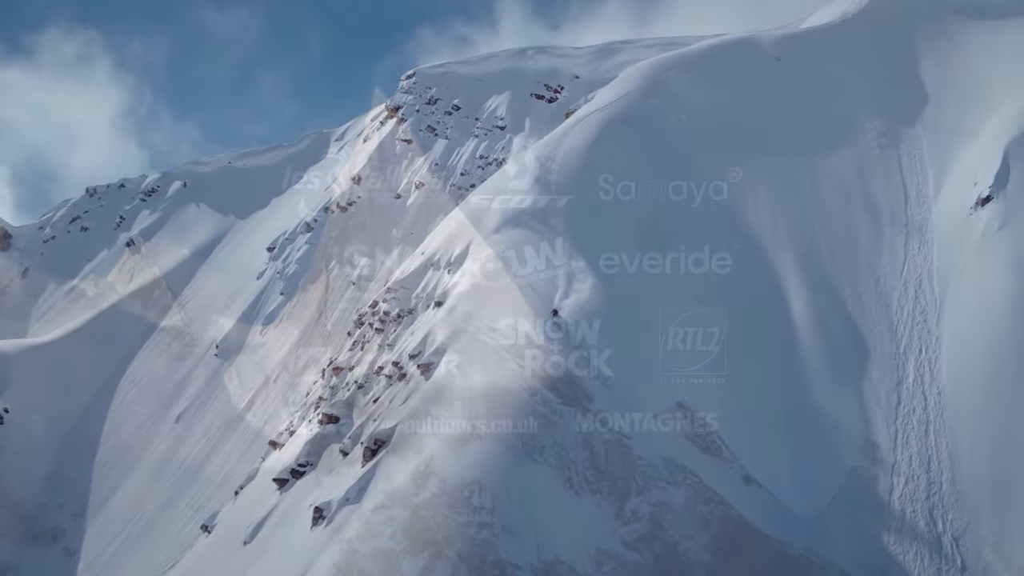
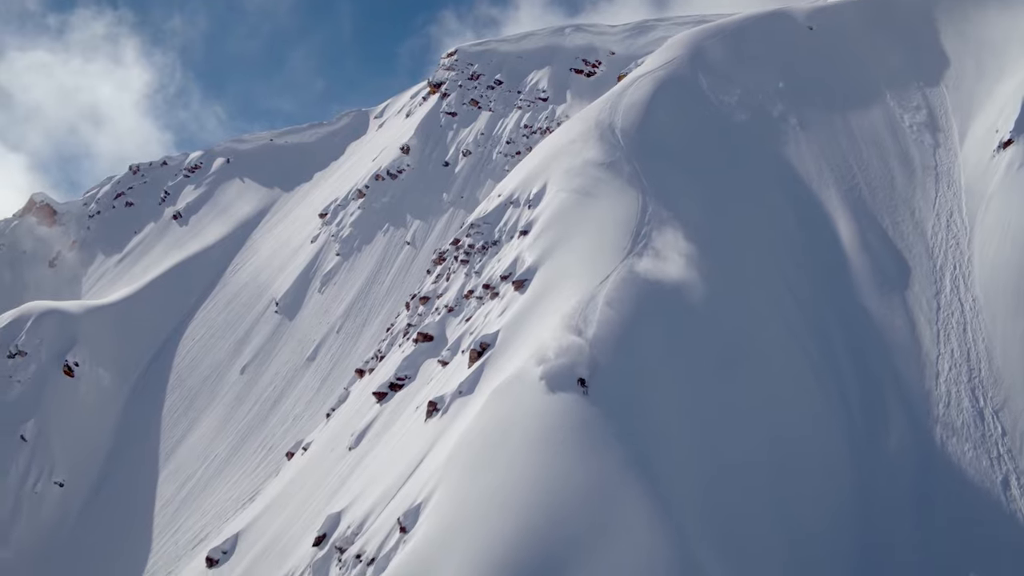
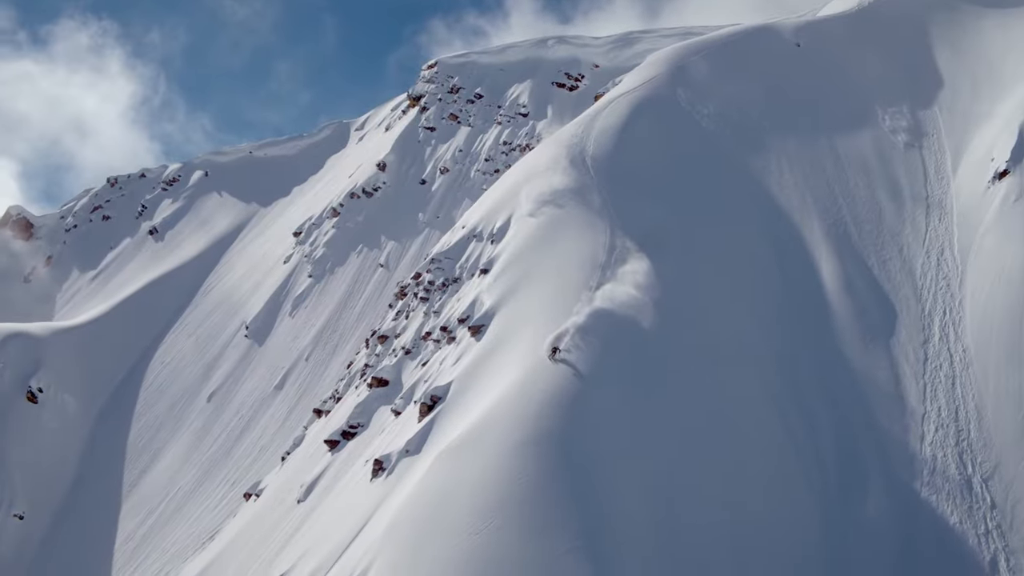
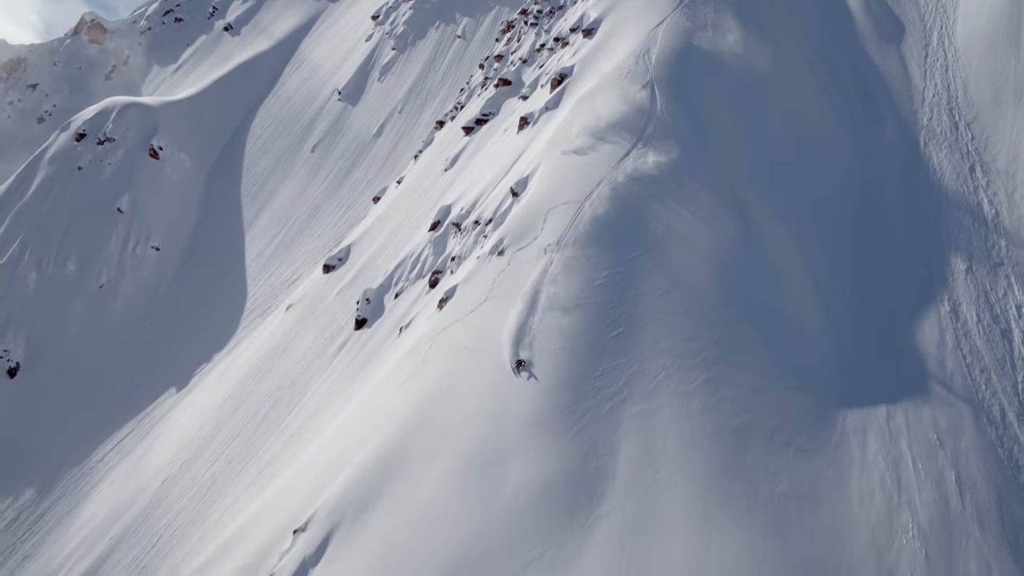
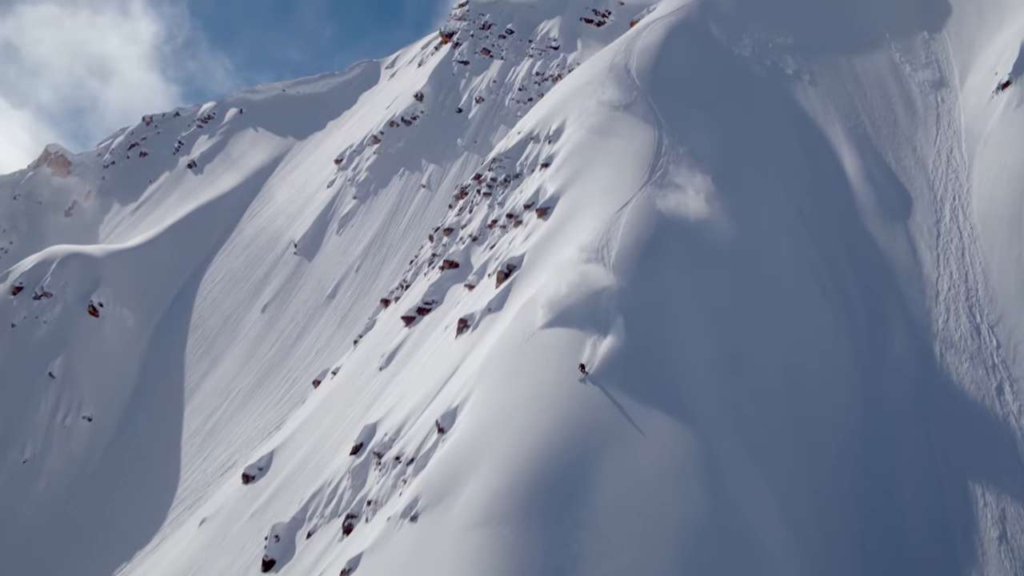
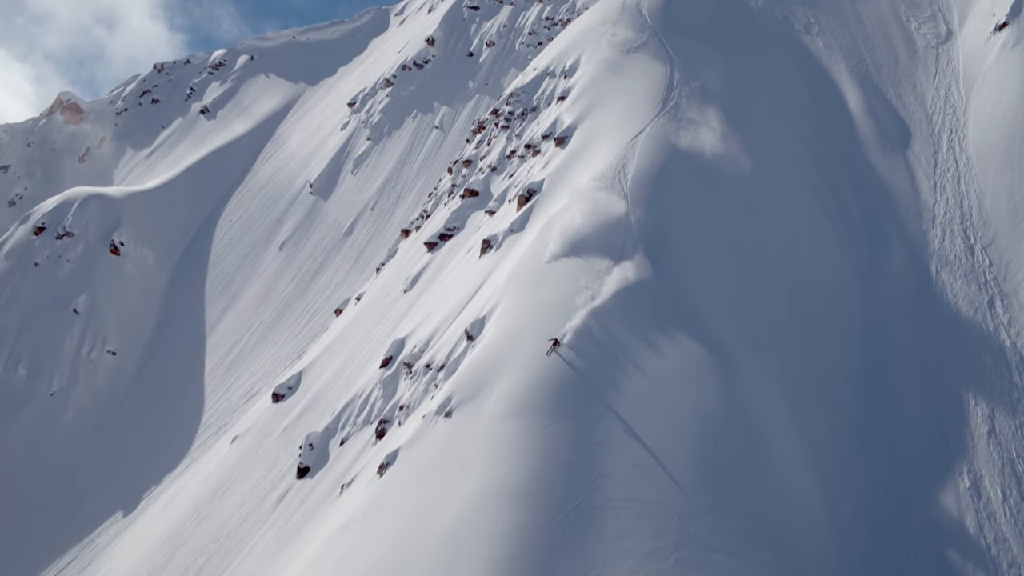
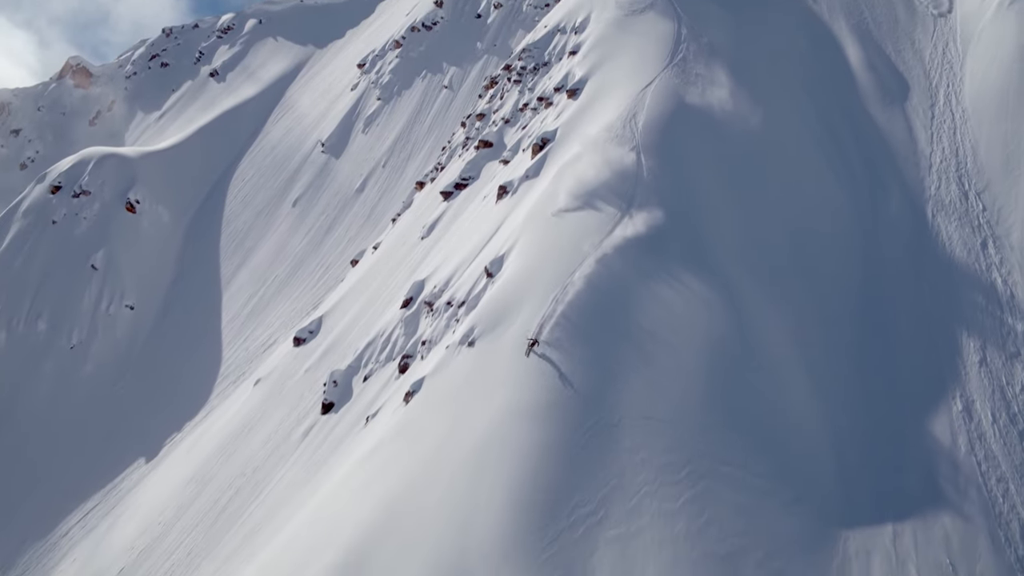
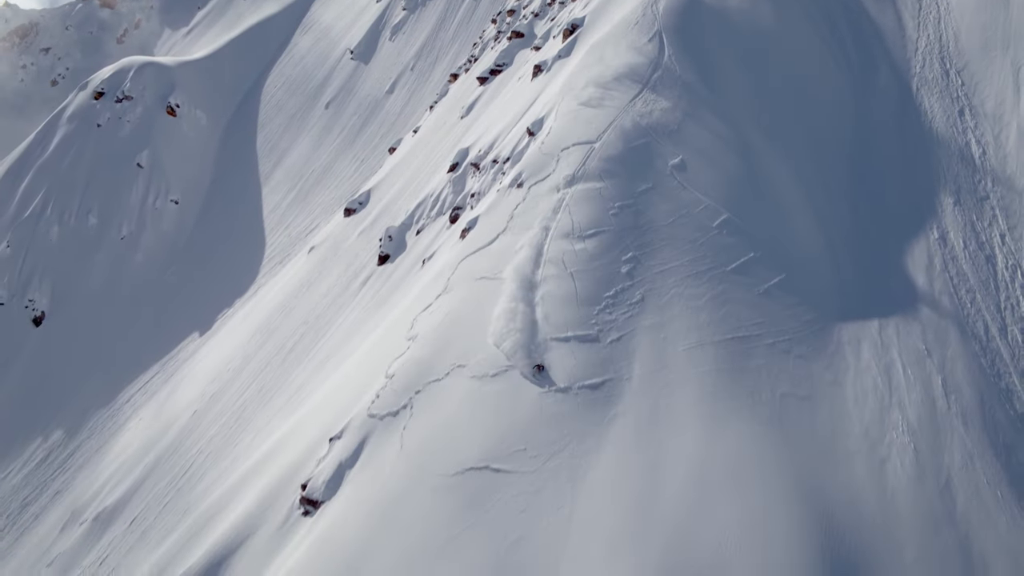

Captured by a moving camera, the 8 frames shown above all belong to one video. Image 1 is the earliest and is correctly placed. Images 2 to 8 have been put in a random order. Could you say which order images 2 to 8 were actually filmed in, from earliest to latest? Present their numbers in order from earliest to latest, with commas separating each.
3, 2, 5, 6, 7, 4, 8
